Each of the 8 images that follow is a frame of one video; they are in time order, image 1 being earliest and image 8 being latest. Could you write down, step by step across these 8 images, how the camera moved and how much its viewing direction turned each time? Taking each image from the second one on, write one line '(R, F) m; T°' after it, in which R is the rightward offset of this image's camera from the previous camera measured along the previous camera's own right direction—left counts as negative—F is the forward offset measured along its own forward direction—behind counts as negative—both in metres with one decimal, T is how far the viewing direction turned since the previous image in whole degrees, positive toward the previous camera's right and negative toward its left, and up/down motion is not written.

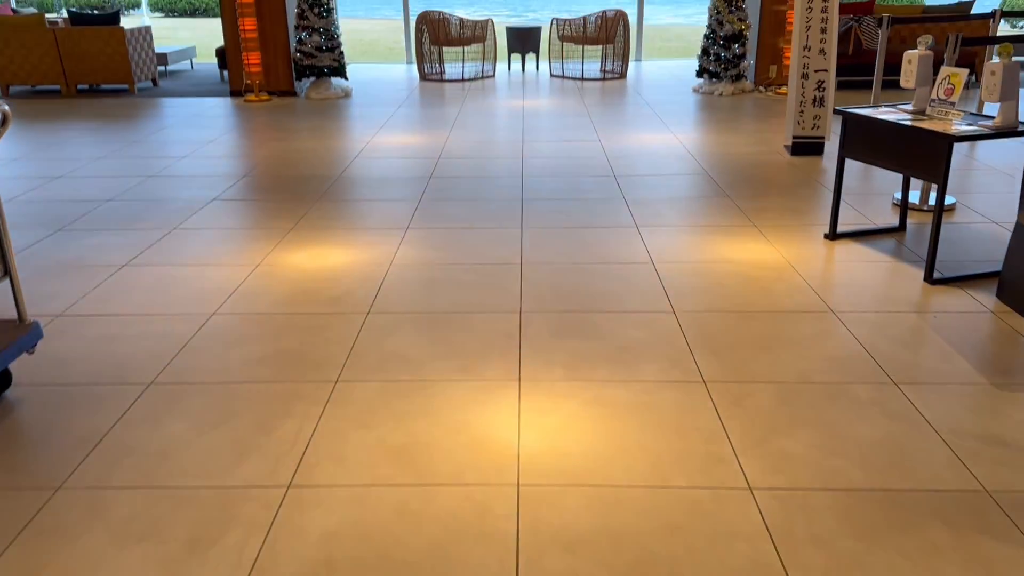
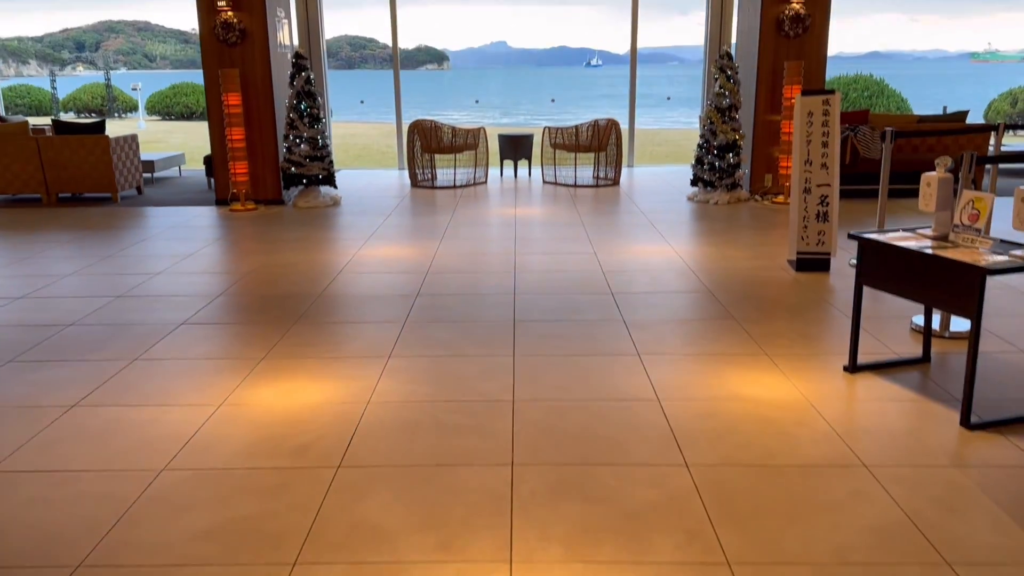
(0.0, +0.3) m; 0°
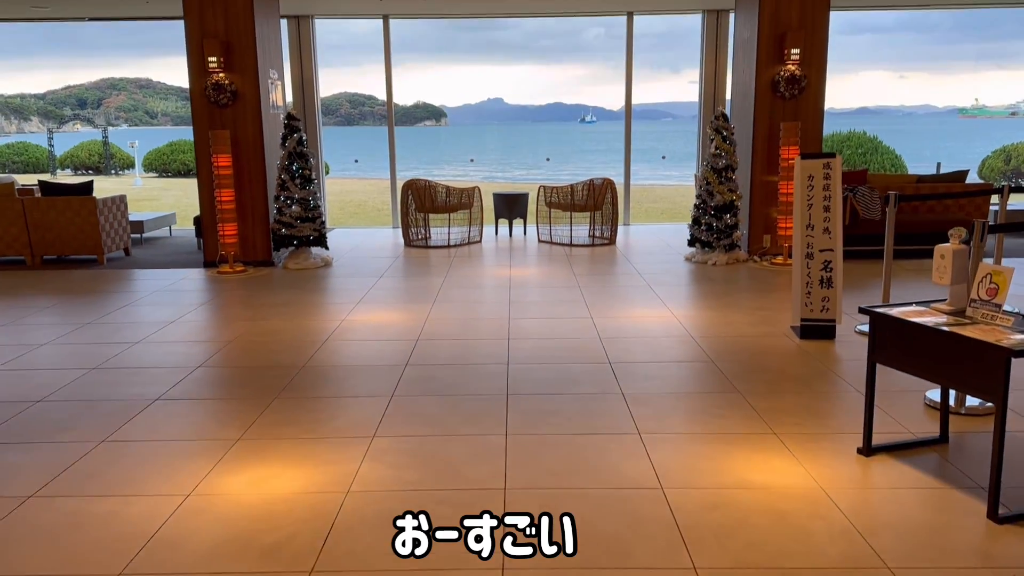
(0.0, +0.2) m; 0°
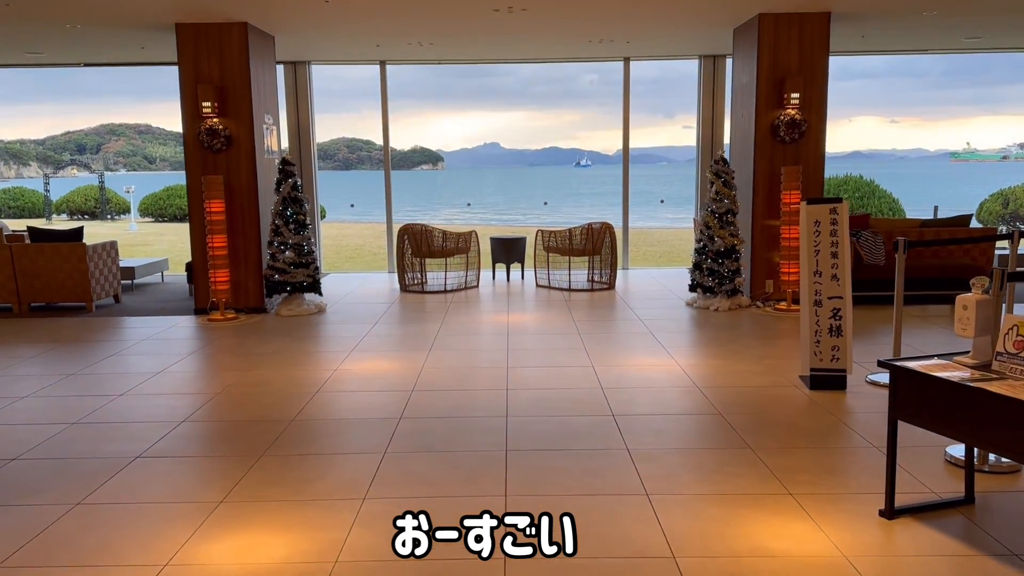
(0.0, +0.1) m; 0°
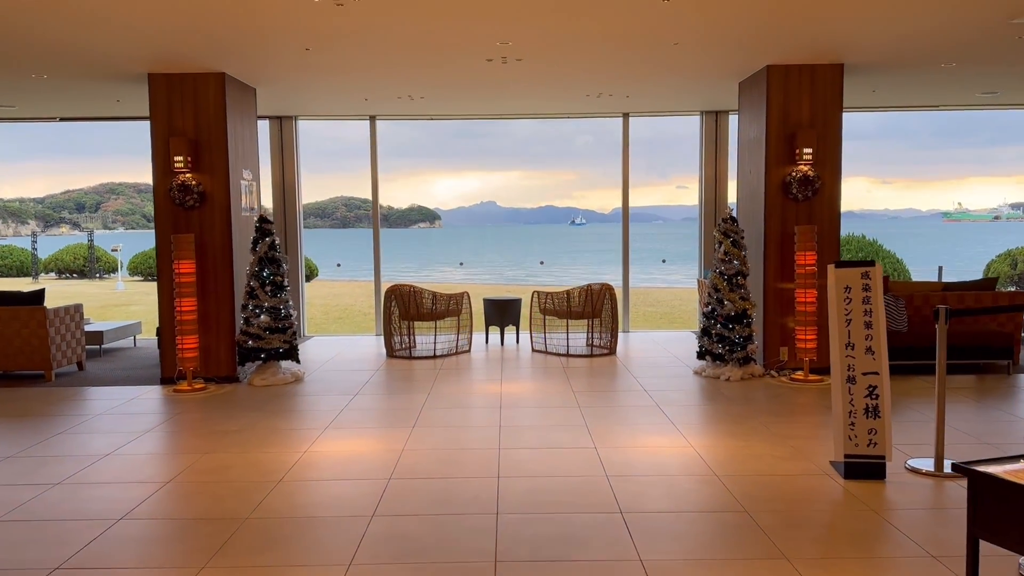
(0.0, +0.5) m; 0°
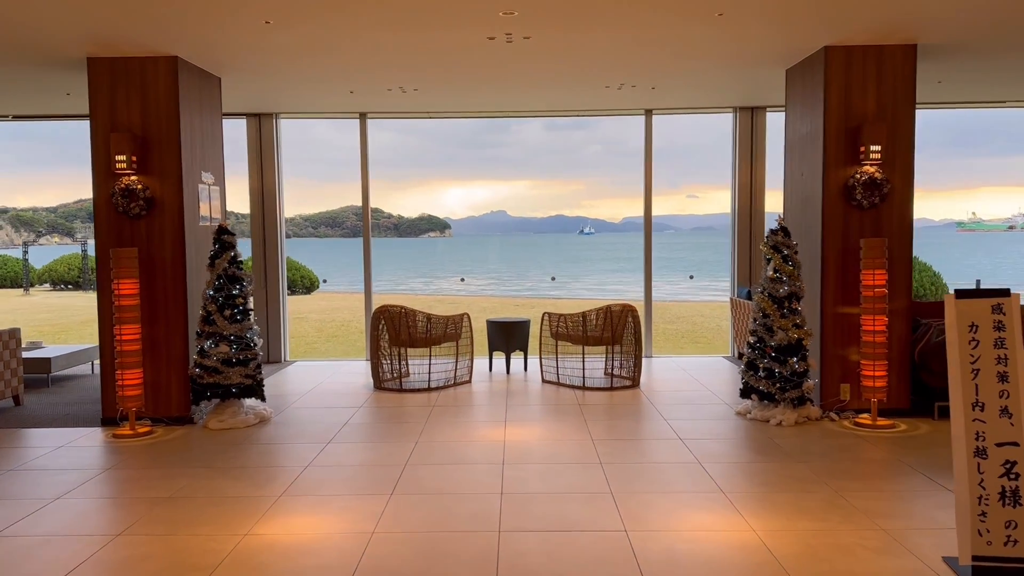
(0.0, +1.1) m; -1°
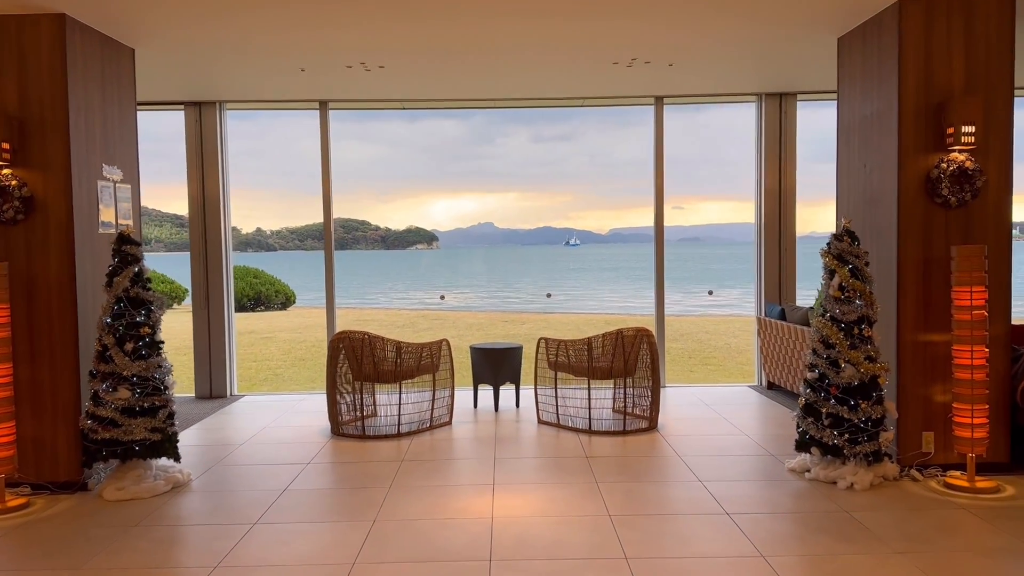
(0.0, +1.2) m; +1°
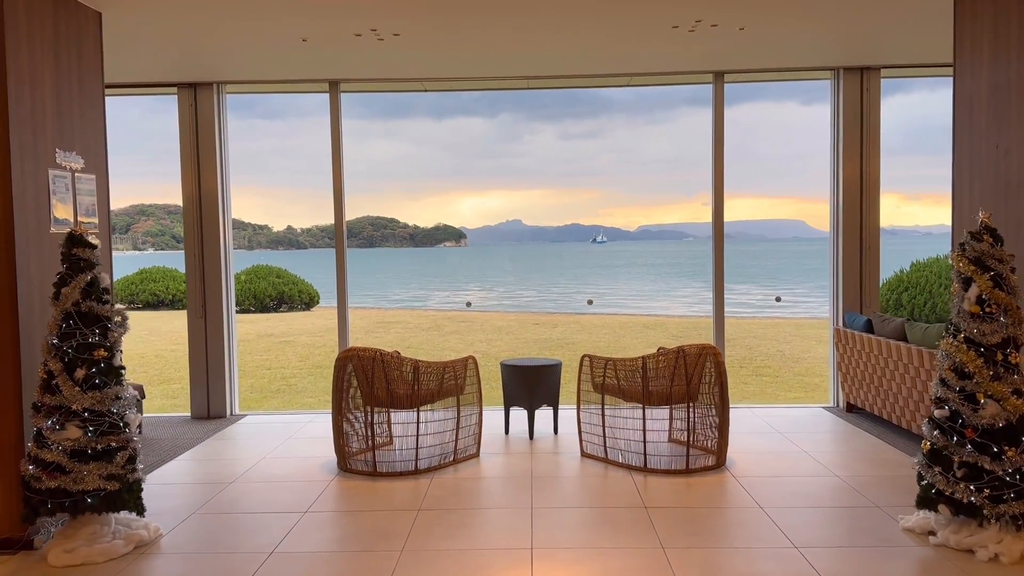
(-0.1, +0.9) m; -2°
